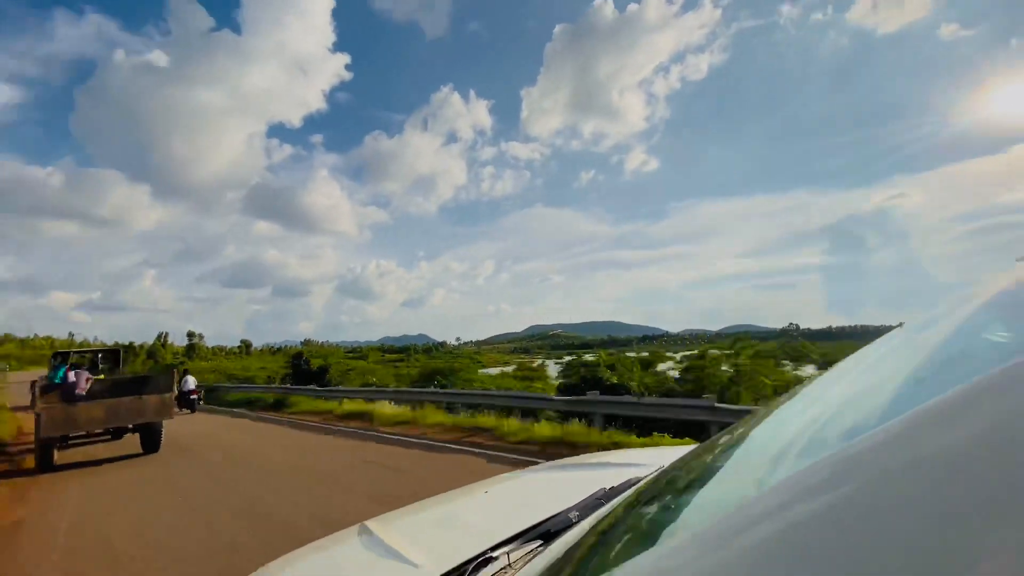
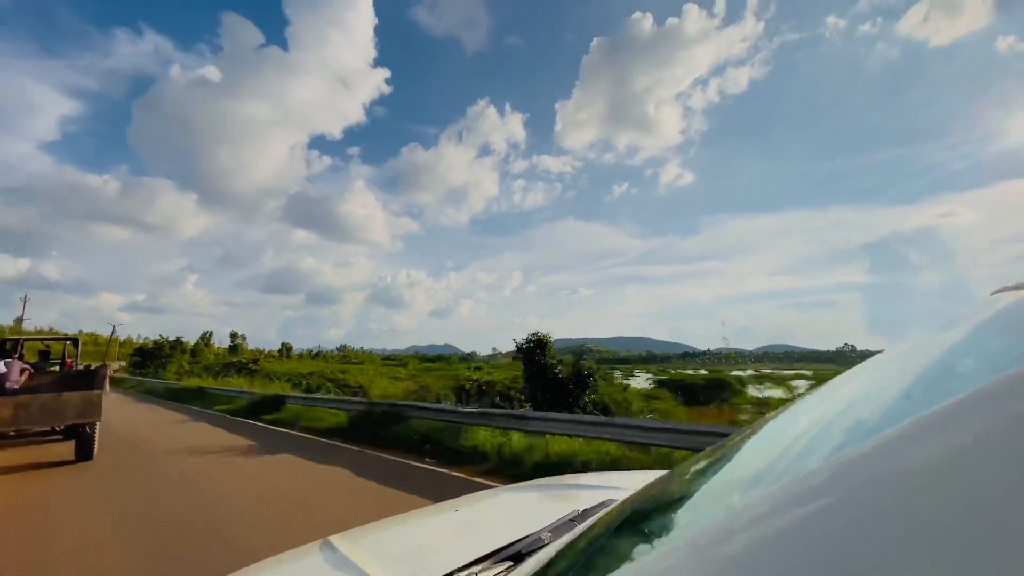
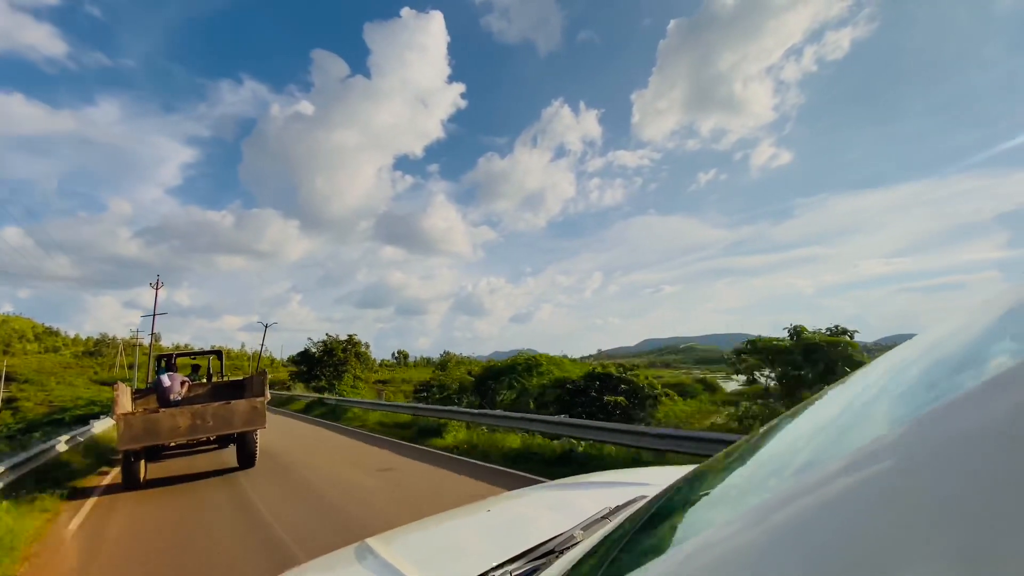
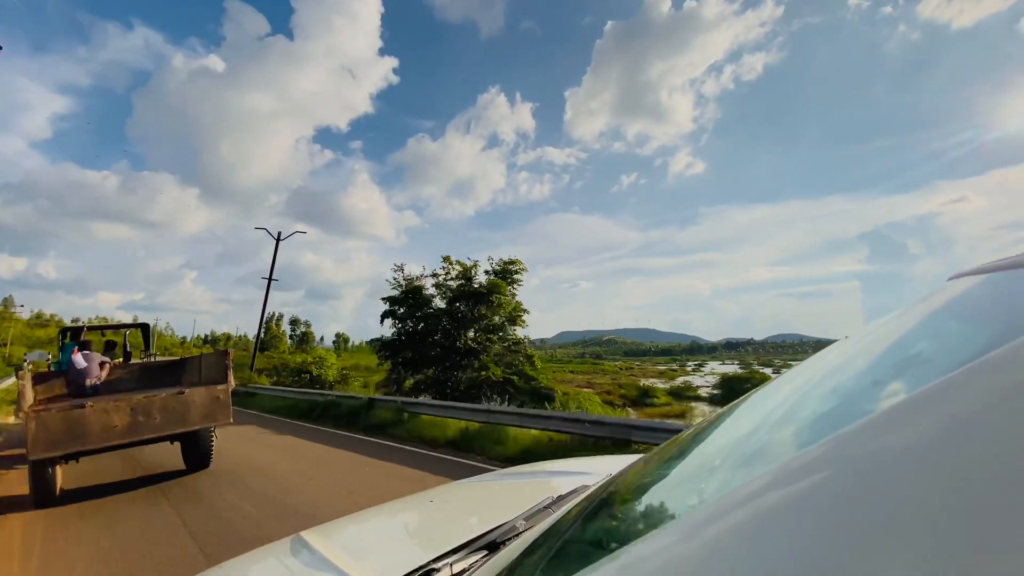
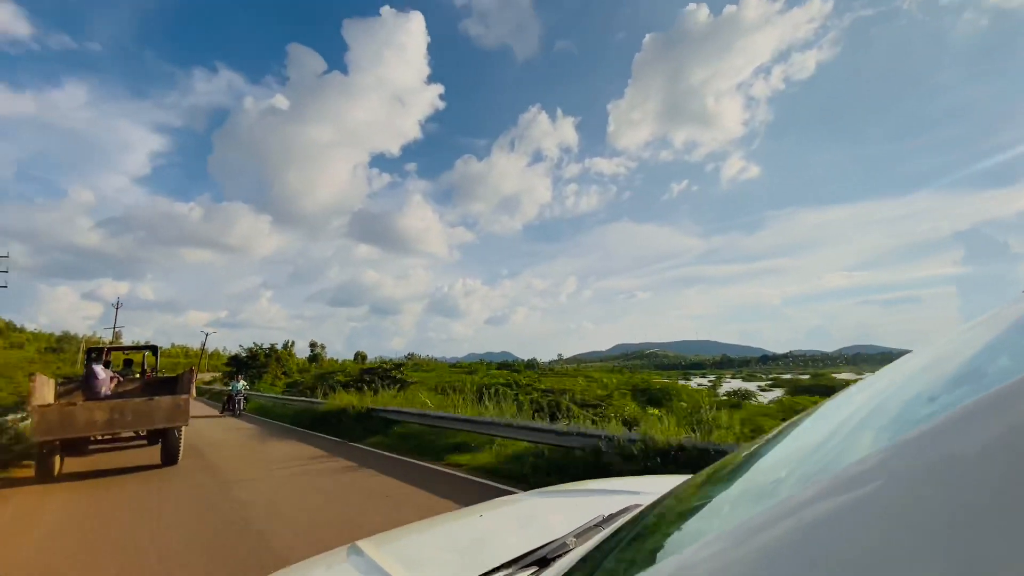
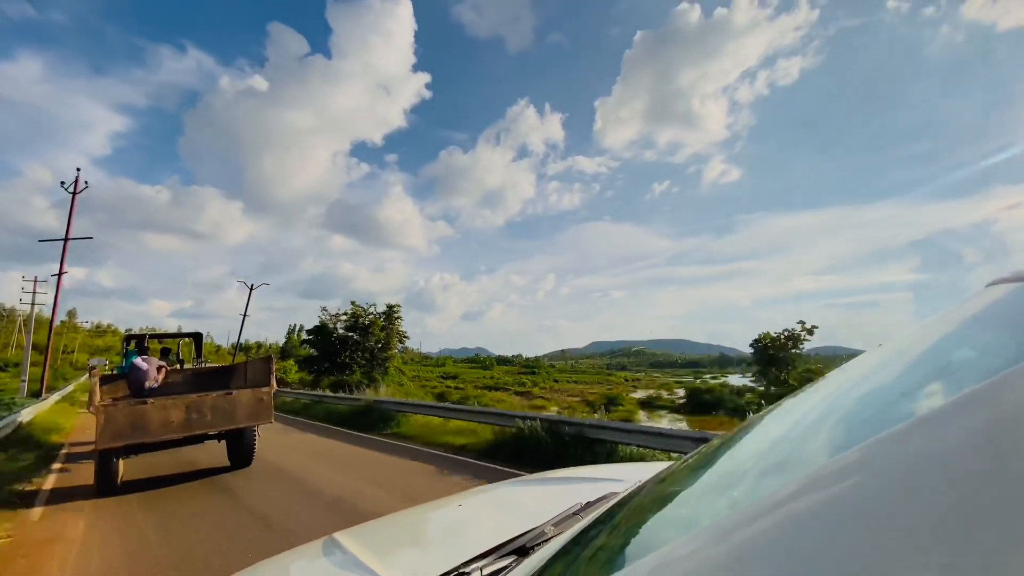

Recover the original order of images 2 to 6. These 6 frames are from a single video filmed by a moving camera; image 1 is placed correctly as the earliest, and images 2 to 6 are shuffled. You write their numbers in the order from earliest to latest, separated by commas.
2, 5, 3, 6, 4
